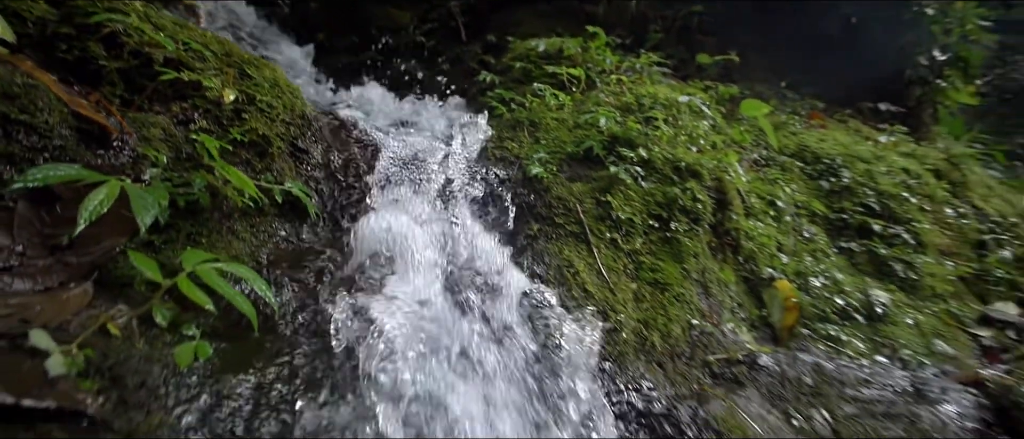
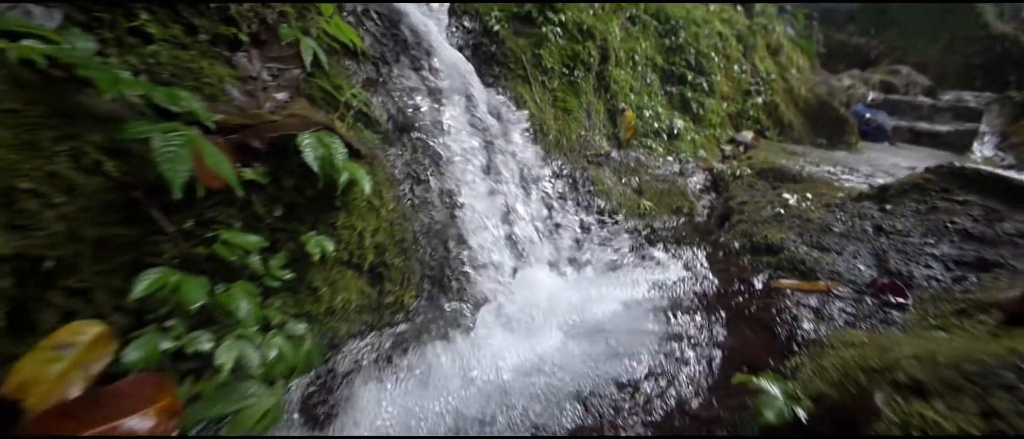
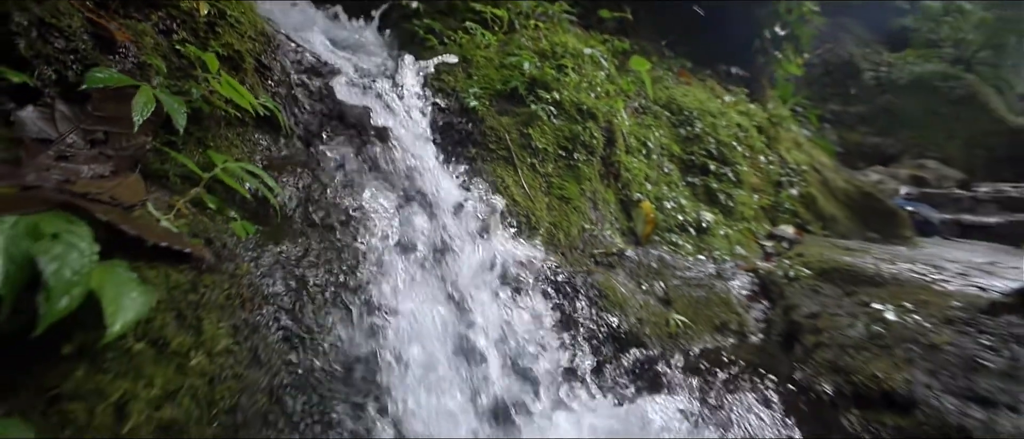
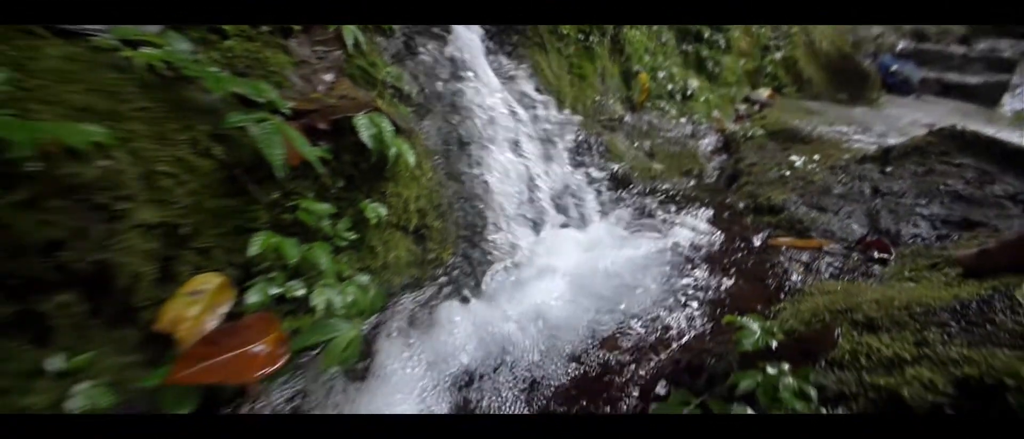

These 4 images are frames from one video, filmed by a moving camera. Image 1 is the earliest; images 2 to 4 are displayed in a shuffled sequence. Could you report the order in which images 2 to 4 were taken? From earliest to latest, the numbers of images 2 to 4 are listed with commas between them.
3, 2, 4
